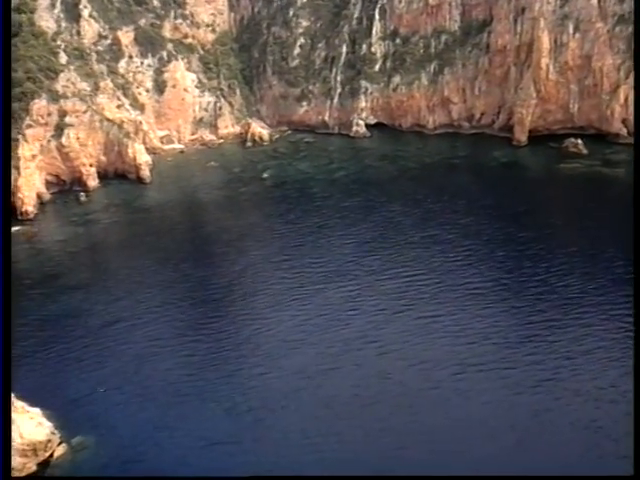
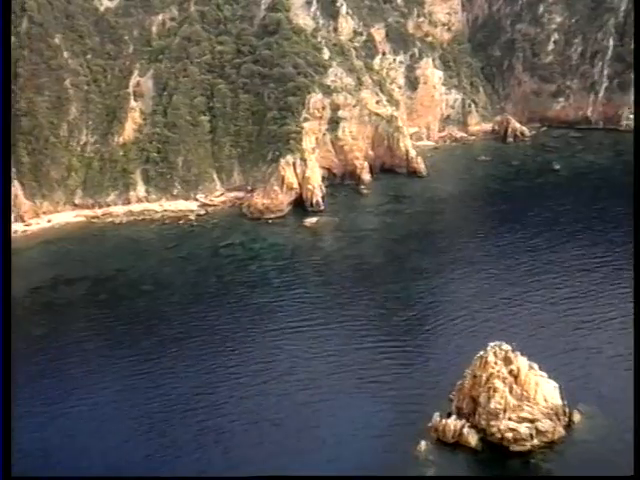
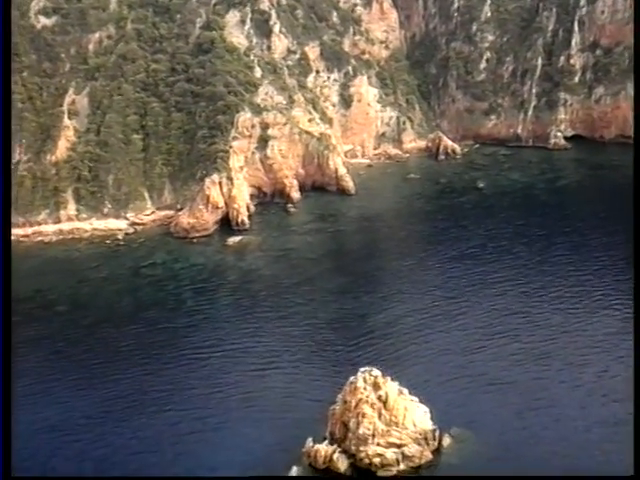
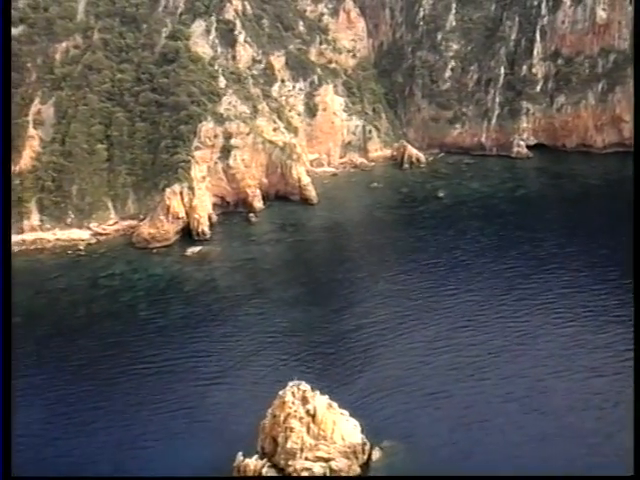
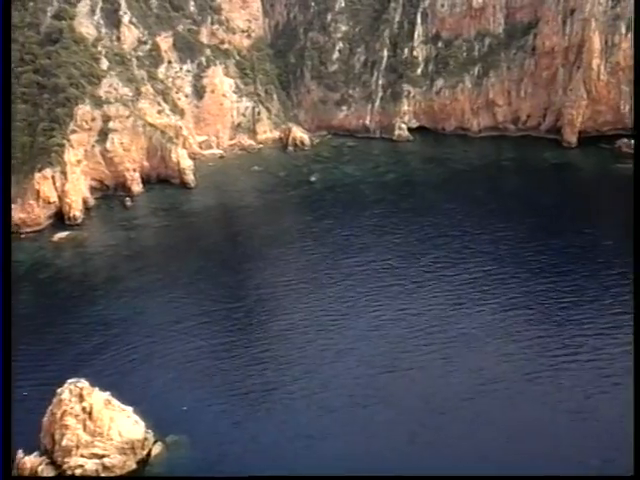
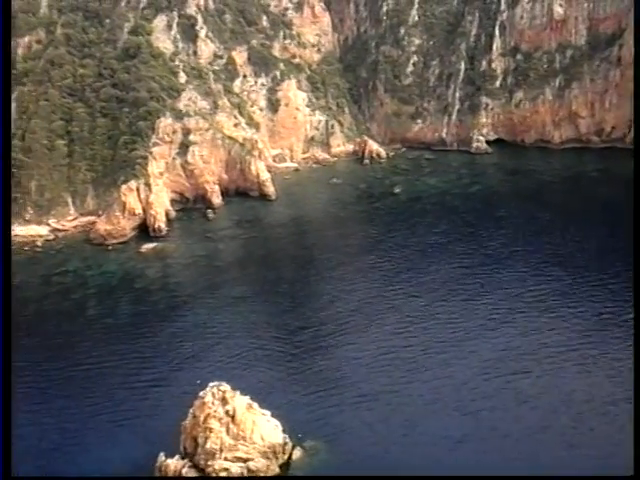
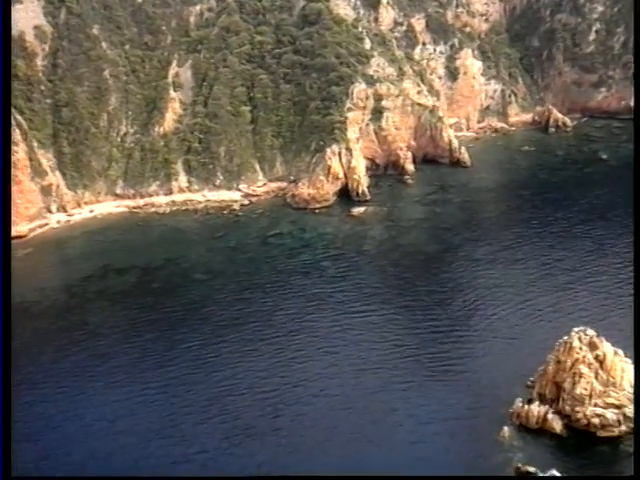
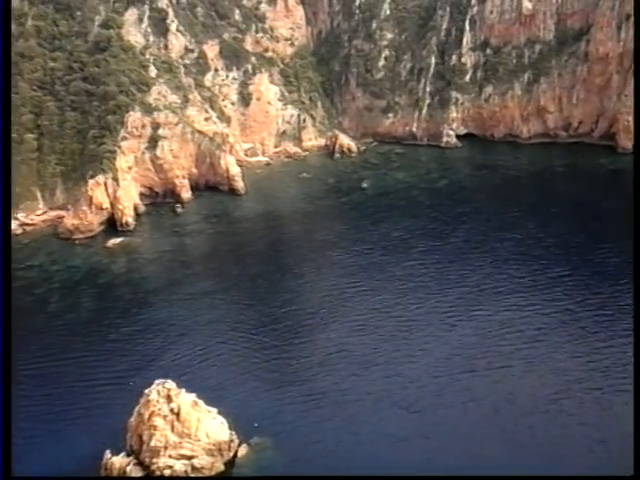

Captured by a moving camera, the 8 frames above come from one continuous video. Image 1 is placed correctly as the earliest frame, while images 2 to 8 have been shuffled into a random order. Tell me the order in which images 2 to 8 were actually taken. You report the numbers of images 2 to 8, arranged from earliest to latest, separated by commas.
5, 8, 6, 4, 3, 2, 7
